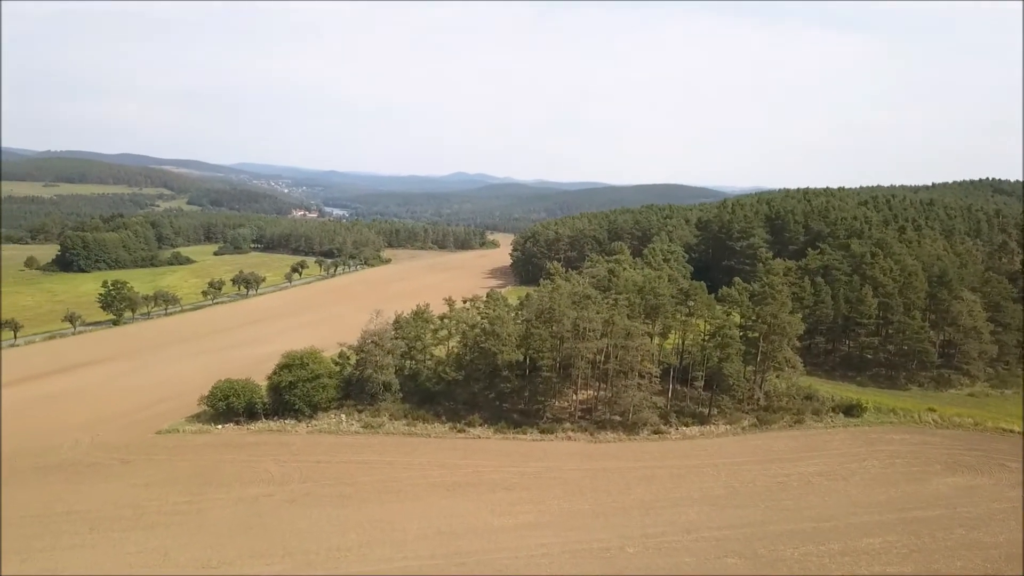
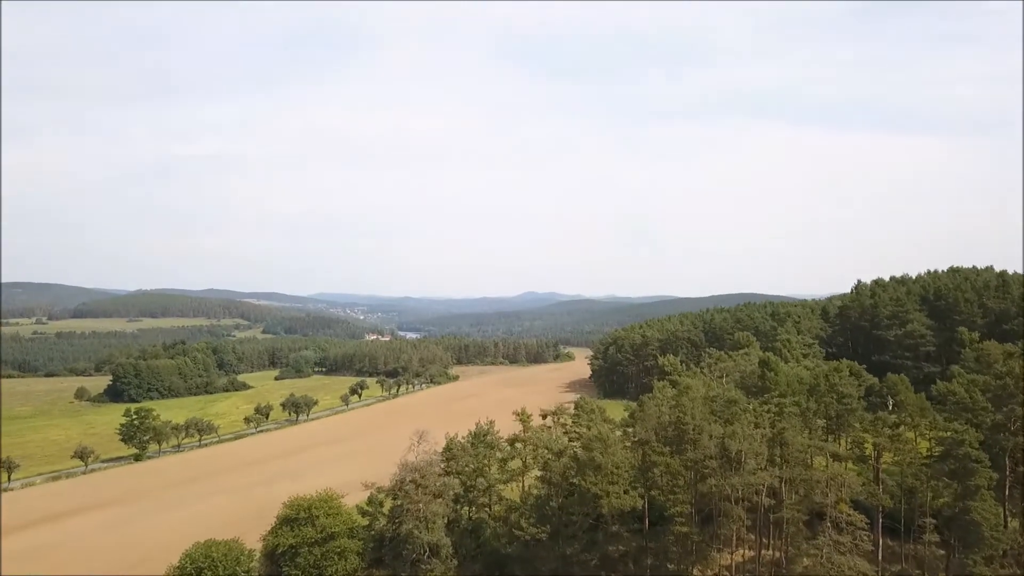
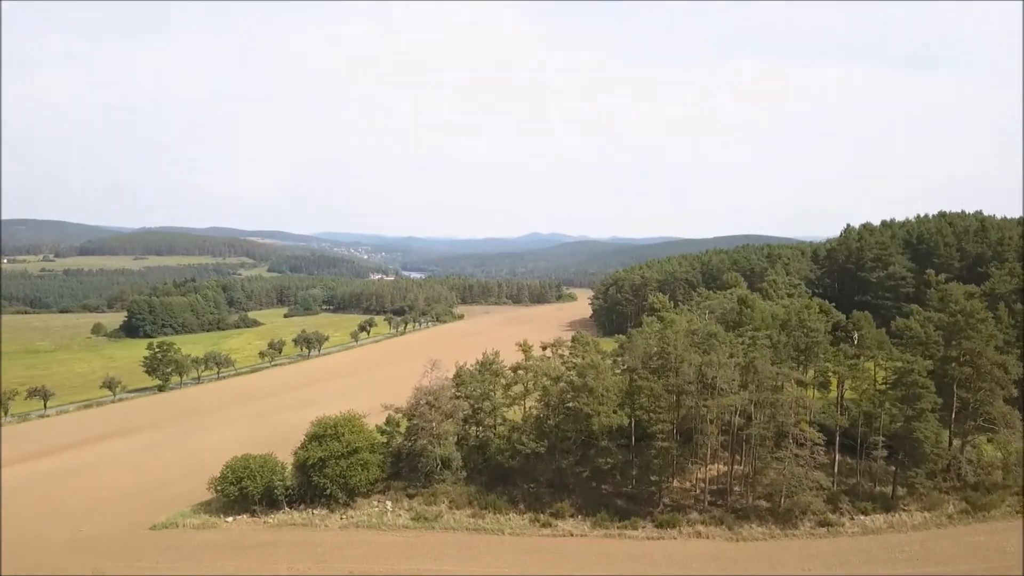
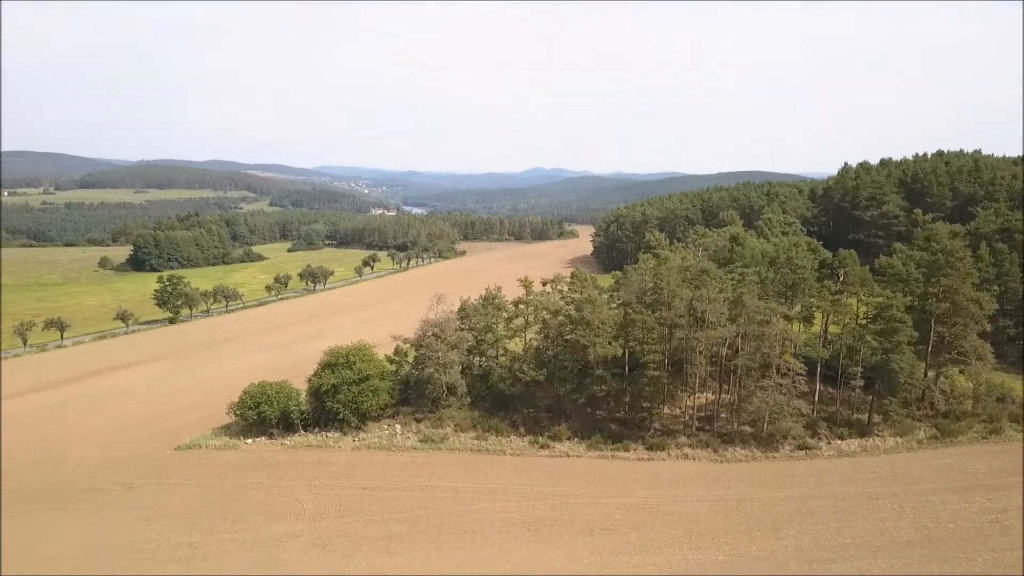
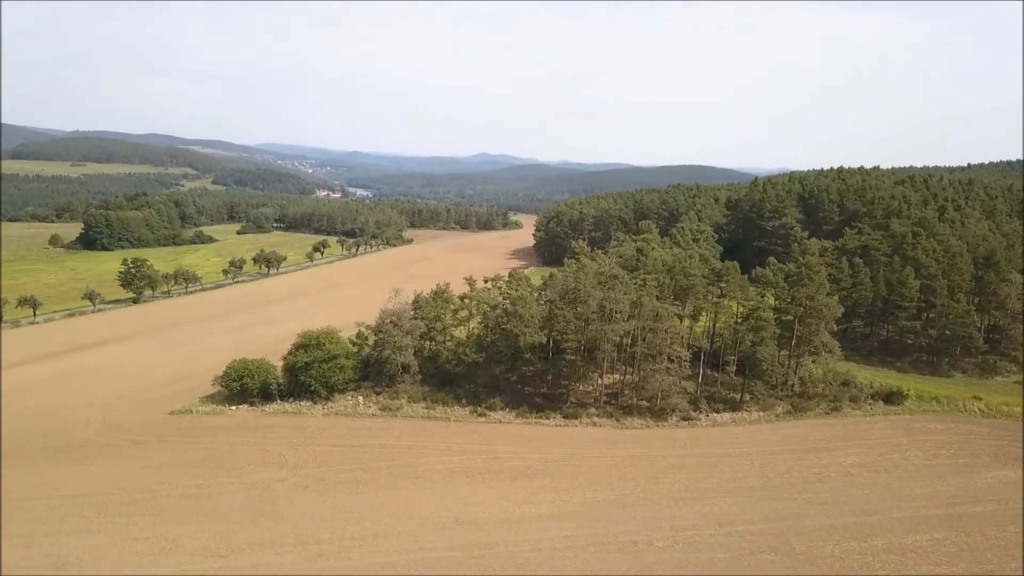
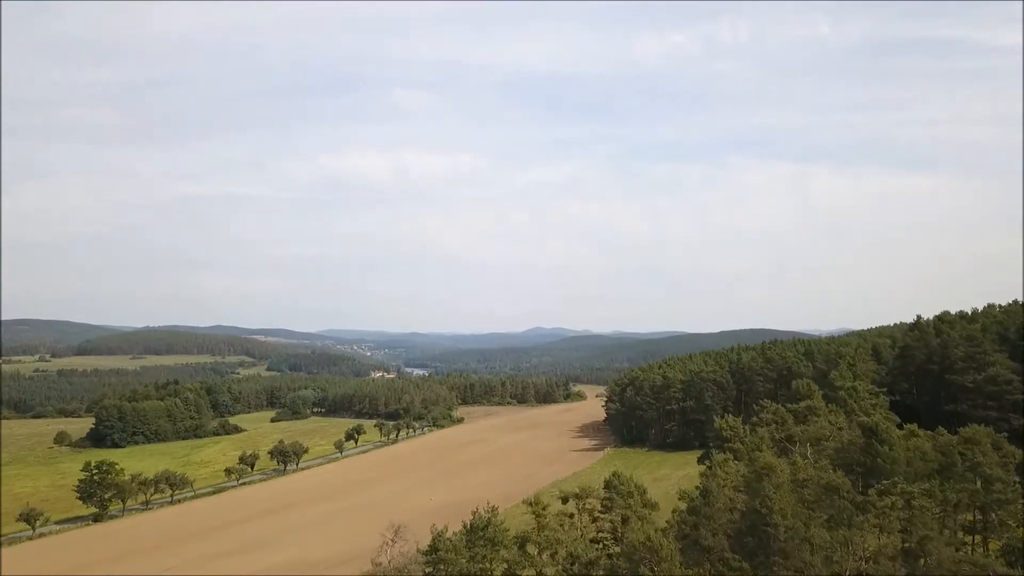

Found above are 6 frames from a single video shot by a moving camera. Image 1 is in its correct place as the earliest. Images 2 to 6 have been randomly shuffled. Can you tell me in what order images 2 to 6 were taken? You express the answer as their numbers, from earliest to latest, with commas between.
5, 4, 3, 2, 6
